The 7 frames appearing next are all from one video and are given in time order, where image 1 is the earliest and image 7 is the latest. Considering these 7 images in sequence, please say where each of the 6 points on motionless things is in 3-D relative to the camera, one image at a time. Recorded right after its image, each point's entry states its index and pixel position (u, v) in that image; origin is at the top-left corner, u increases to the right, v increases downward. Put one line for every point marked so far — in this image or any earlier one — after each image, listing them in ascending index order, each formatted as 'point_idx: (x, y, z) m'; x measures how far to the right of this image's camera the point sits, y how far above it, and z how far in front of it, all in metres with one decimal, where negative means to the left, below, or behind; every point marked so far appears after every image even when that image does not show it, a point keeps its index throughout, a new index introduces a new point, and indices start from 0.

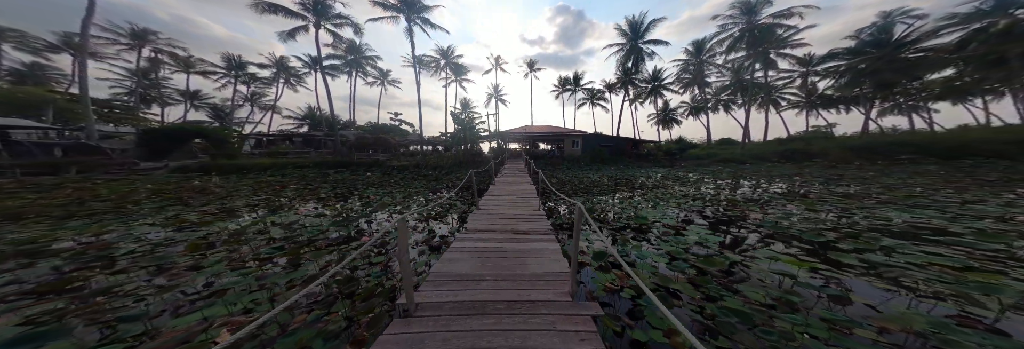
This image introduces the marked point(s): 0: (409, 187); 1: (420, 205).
0: (-10.4, +1.7, +19.9) m
1: (-6.9, 0.0, +14.5) m
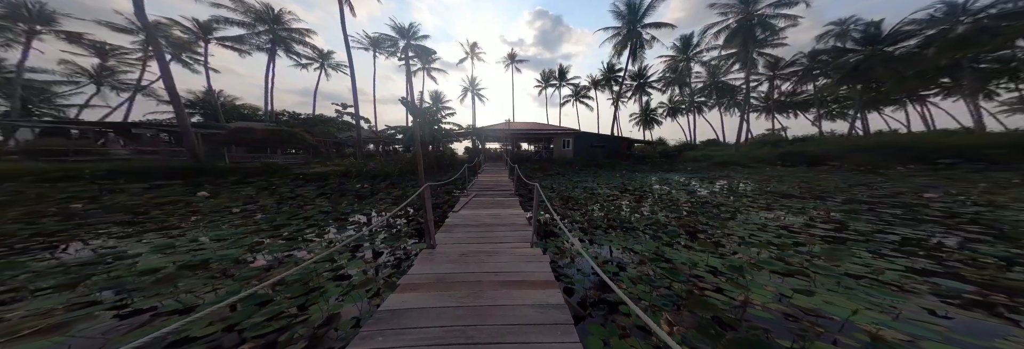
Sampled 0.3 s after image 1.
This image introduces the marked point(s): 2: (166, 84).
0: (-12.1, +1.1, +14.9) m
1: (-8.0, -0.6, +10.0) m
2: (-17.1, +4.5, +10.0) m
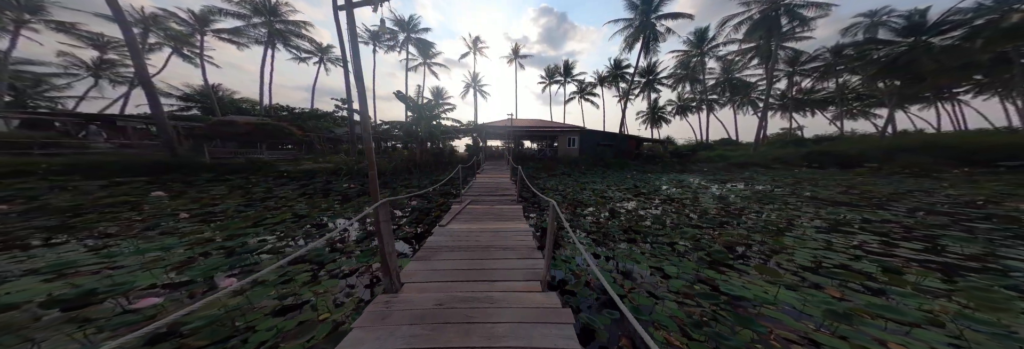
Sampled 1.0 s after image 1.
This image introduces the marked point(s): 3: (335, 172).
0: (-11.9, +1.3, +14.1) m
1: (-7.9, -0.5, +9.1) m
2: (-16.9, +4.6, +9.3) m
3: (-9.5, +0.1, +10.9) m
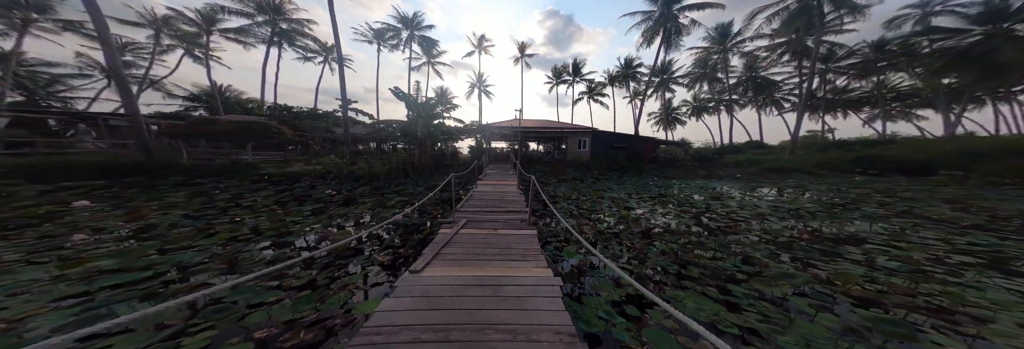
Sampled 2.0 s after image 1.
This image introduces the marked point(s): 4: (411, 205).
0: (-11.5, +1.1, +13.1) m
1: (-7.6, -0.6, +8.0) m
2: (-16.5, +4.6, +8.5) m
3: (-9.1, -0.1, +9.9) m
4: (-3.6, -1.1, +7.2) m
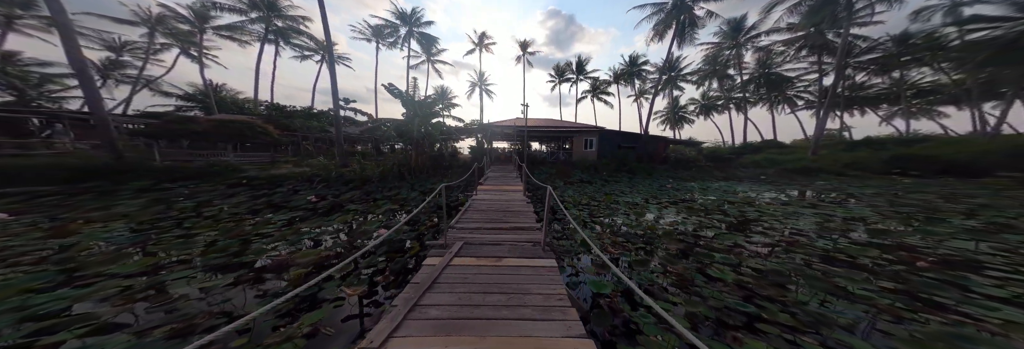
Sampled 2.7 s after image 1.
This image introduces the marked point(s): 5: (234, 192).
0: (-11.3, +0.9, +12.3) m
1: (-7.5, -0.7, +7.2) m
2: (-16.4, +4.4, +7.7) m
3: (-8.9, -0.2, +9.0) m
4: (-3.4, -1.2, +6.3) m
5: (-9.3, -0.6, +6.8) m
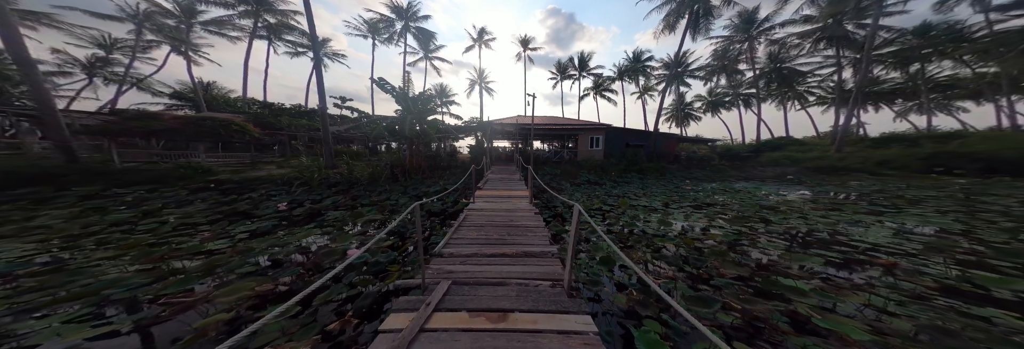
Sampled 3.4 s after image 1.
0: (-11.2, +0.8, +11.4) m
1: (-7.3, -0.8, +6.3) m
2: (-16.3, +4.3, +6.8) m
3: (-8.8, -0.3, +8.1) m
4: (-3.3, -1.3, +5.4) m
5: (-9.2, -0.7, +5.9) m
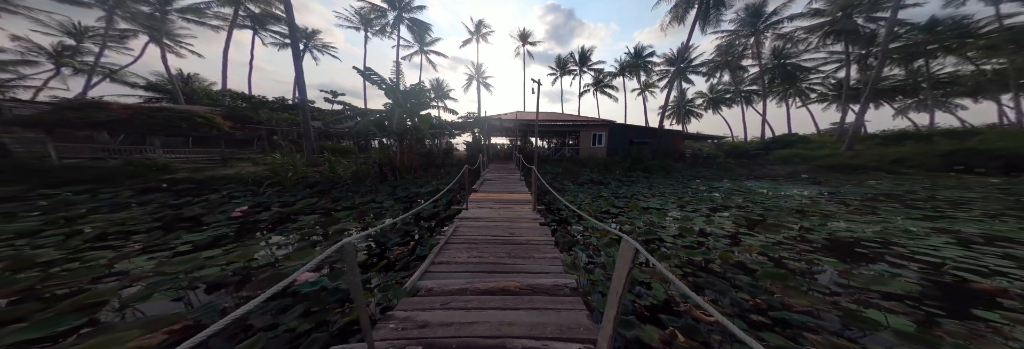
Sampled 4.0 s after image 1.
0: (-11.2, +0.9, +10.5) m
1: (-7.4, -0.8, +5.4) m
2: (-16.3, +4.3, +5.8) m
3: (-8.9, -0.2, +7.2) m
4: (-3.3, -1.3, +4.6) m
5: (-9.2, -0.7, +5.0) m
